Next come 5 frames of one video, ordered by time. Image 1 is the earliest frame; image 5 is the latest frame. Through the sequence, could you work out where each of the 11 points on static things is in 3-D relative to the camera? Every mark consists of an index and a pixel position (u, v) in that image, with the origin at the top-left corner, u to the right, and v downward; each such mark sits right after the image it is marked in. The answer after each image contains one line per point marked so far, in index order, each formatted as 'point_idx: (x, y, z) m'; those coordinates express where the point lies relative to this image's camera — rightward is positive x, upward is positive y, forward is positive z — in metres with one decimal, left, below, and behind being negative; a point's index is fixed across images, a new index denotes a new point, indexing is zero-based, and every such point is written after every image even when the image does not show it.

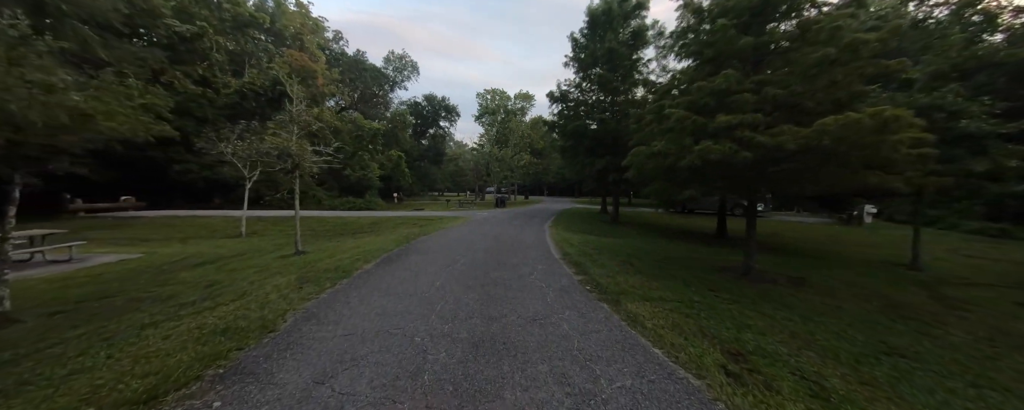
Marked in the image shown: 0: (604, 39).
0: (+4.5, +8.1, +15.8) m
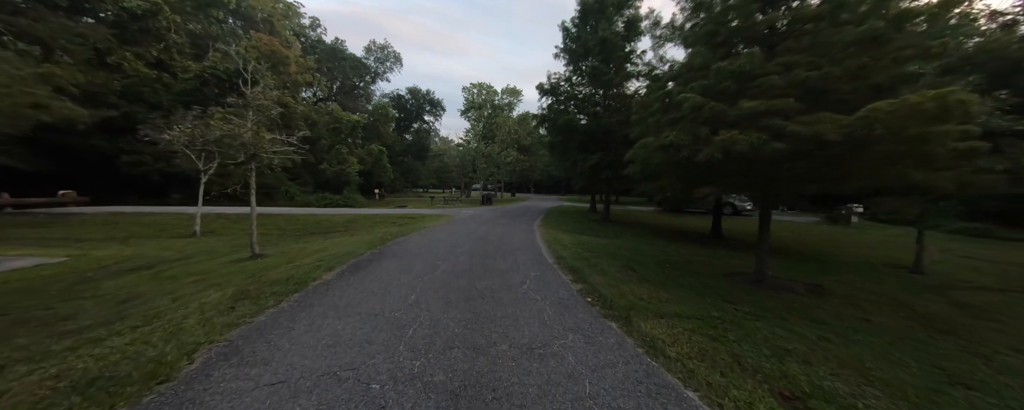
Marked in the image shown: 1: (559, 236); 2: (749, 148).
0: (+4.0, +8.2, +15.1) m
1: (+1.5, -1.0, +10.6) m
2: (+3.0, +0.7, +4.0) m
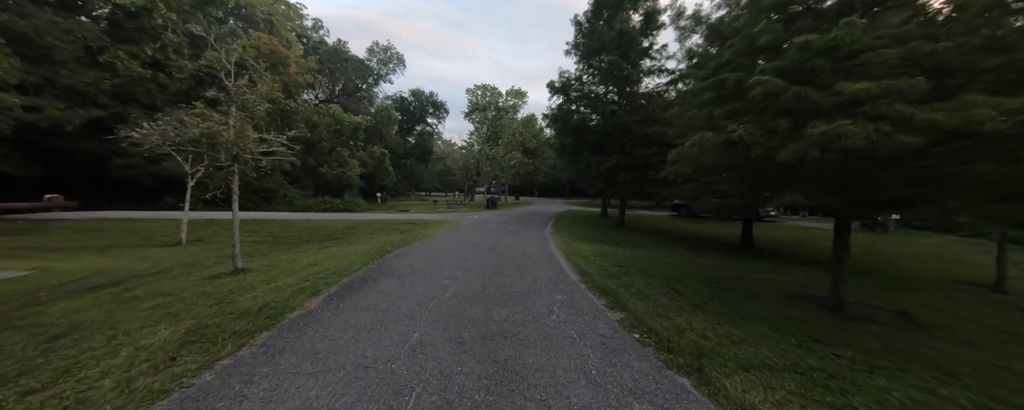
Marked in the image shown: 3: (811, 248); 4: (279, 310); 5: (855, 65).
0: (+4.4, +8.0, +14.2) m
1: (+1.9, -1.2, +9.6) m
2: (+3.3, +0.6, +3.0) m
3: (+10.7, -1.5, +11.5) m
4: (-2.8, -1.3, +4.0) m
5: (+3.8, +1.5, +3.6) m
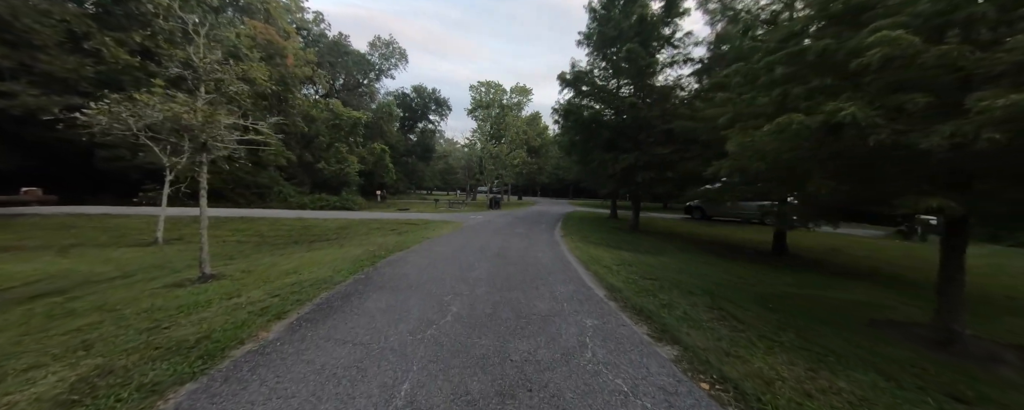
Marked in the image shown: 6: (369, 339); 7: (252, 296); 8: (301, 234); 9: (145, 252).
0: (+4.8, +7.9, +13.1) m
1: (+2.2, -1.3, +8.6) m
2: (+3.5, +0.5, +2.0) m
3: (+10.9, -1.7, +10.5) m
4: (-2.6, -1.2, +2.9) m
5: (+4.1, +1.5, +2.5) m
6: (-1.4, -1.3, +3.3) m
7: (-3.6, -1.2, +4.5) m
8: (-7.8, -1.1, +11.9) m
9: (-10.1, -1.3, +8.9) m
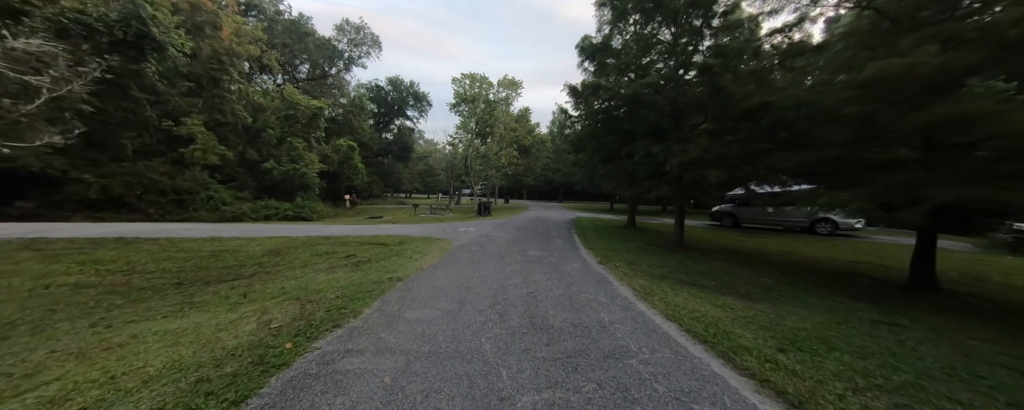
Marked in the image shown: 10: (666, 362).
0: (+5.0, +7.6, +9.7) m
1: (+2.7, -1.6, +4.9) m
2: (+4.4, +0.3, -1.6) m
3: (+11.4, -1.9, +7.3) m
4: (-1.7, -1.5, -1.0) m
5: (+4.9, +1.3, -1.0) m
6: (-0.6, -1.6, -0.6) m
7: (-2.8, -1.5, +0.5) m
8: (-7.4, -1.5, +7.6) m
9: (-9.6, -1.7, +4.5) m
10: (+1.6, -1.6, +3.3) m
